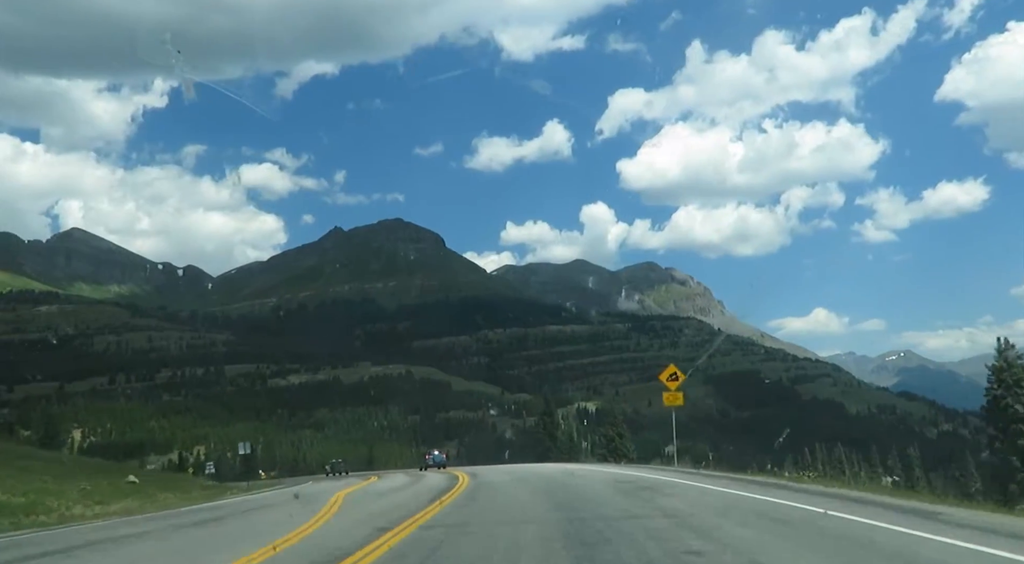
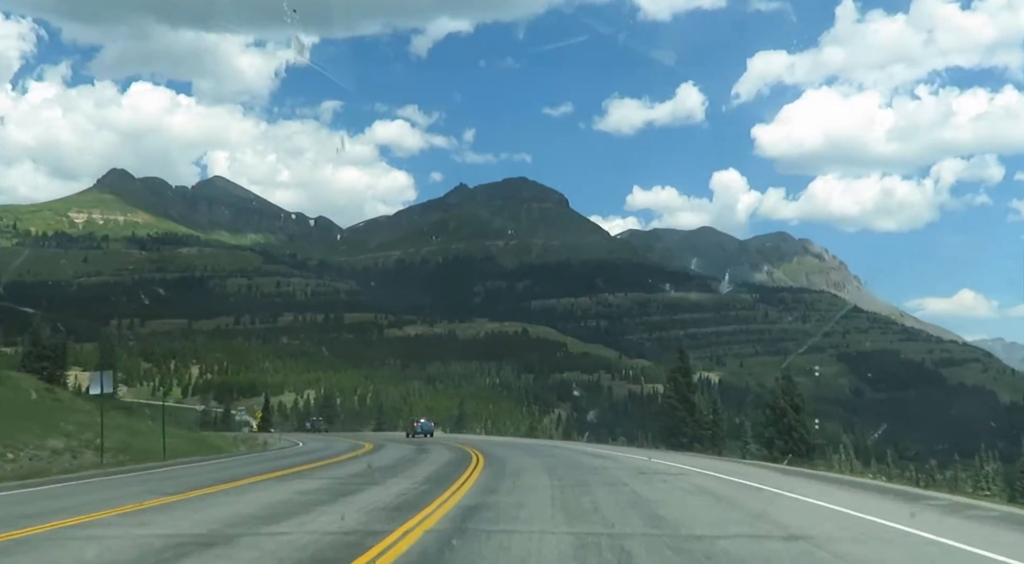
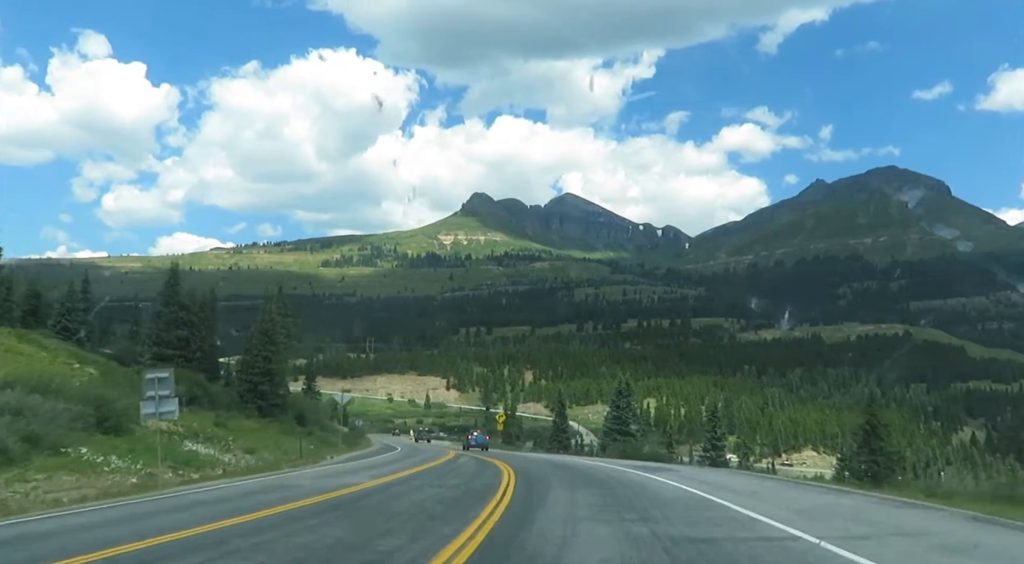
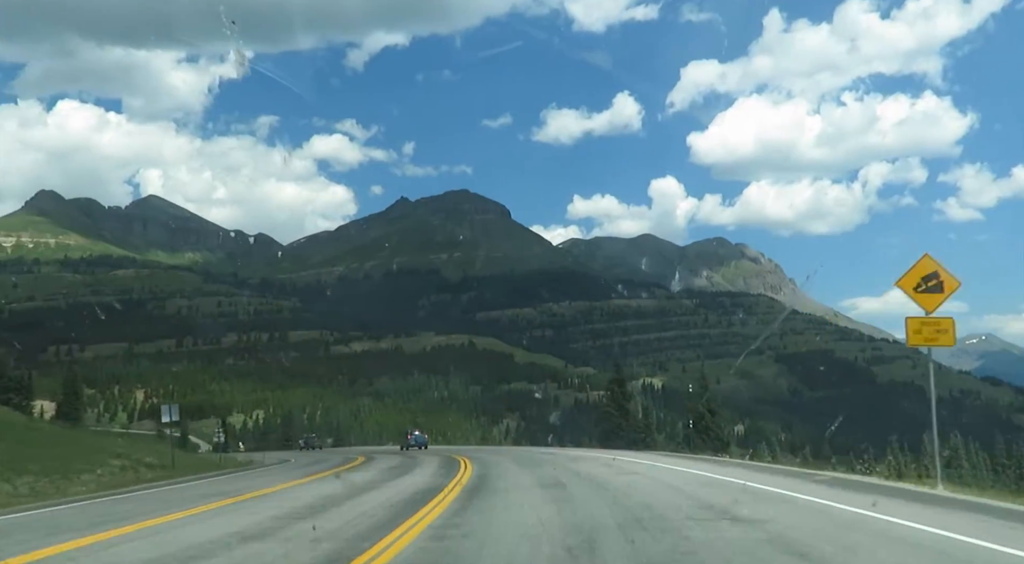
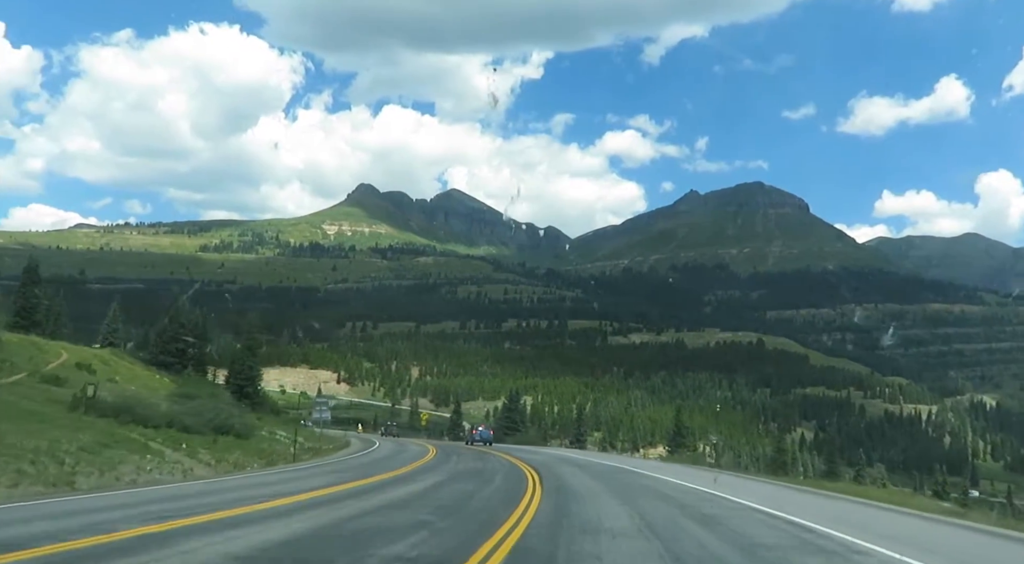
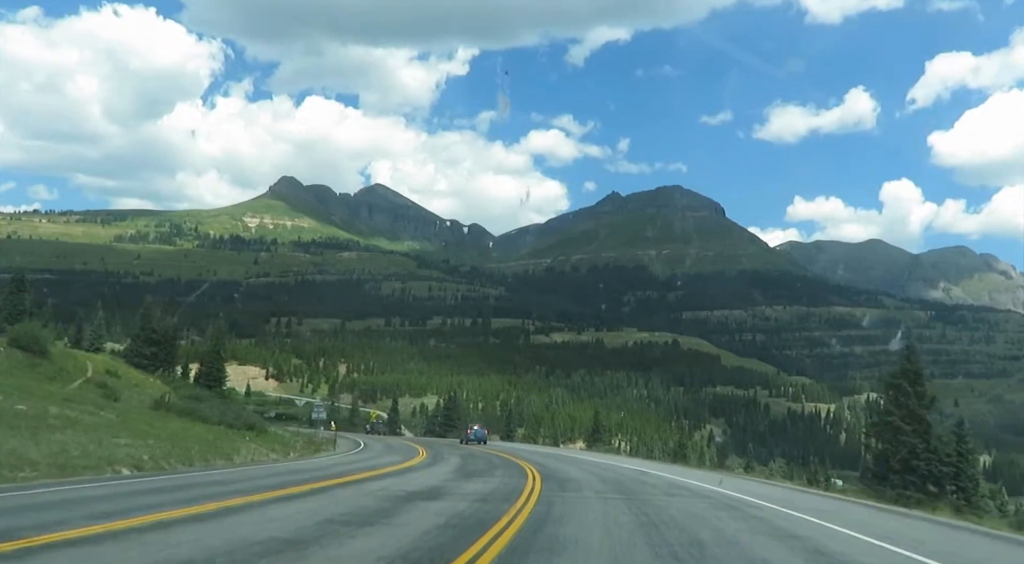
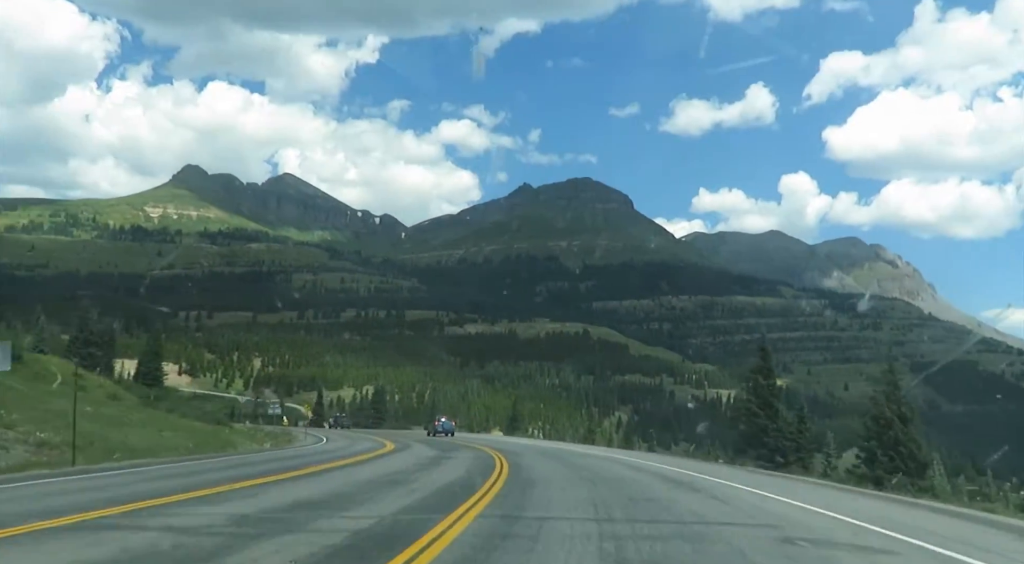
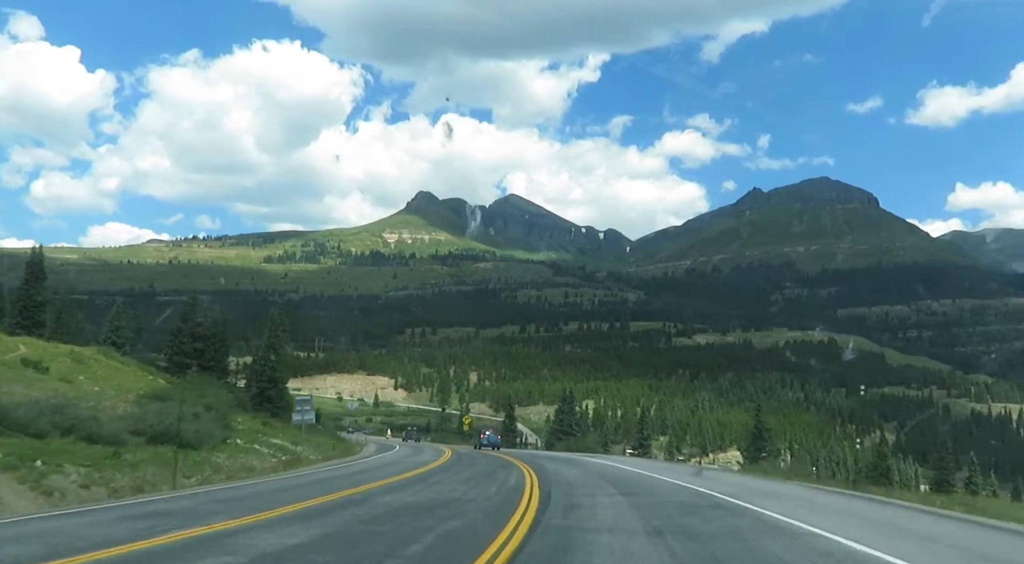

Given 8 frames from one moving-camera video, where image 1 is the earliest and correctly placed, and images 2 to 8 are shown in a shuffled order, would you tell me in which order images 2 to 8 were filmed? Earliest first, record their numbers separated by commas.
4, 2, 7, 6, 5, 8, 3
